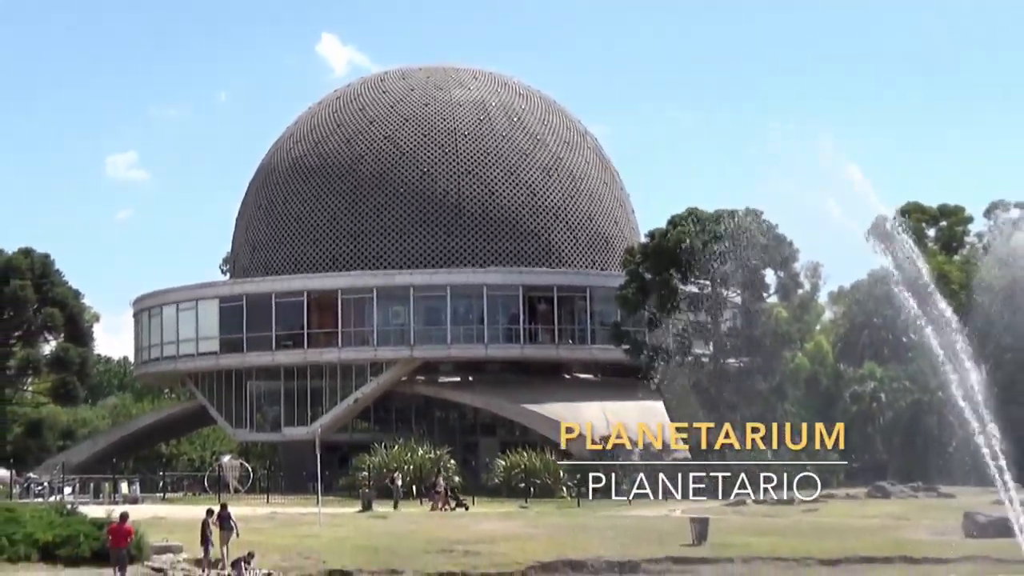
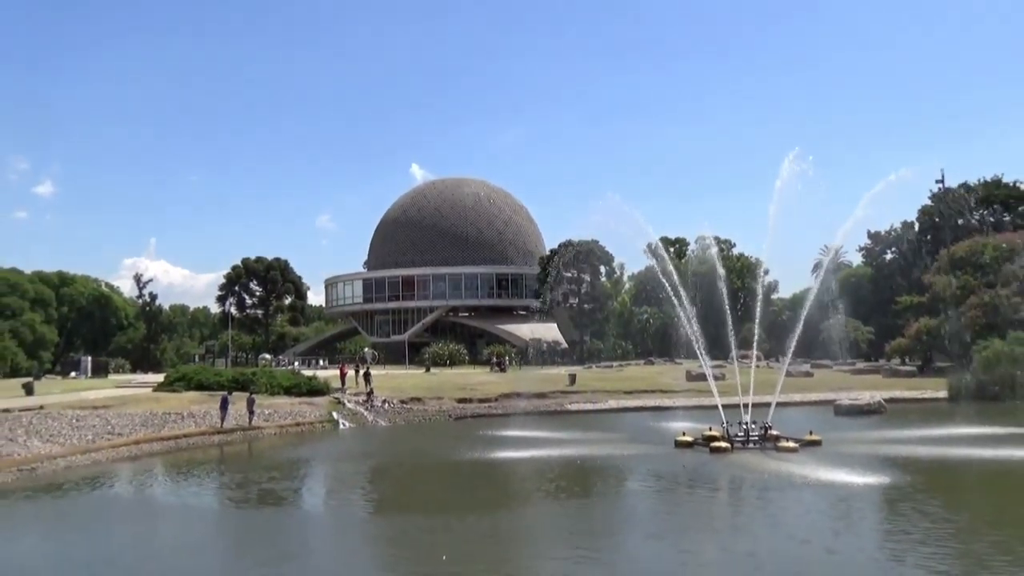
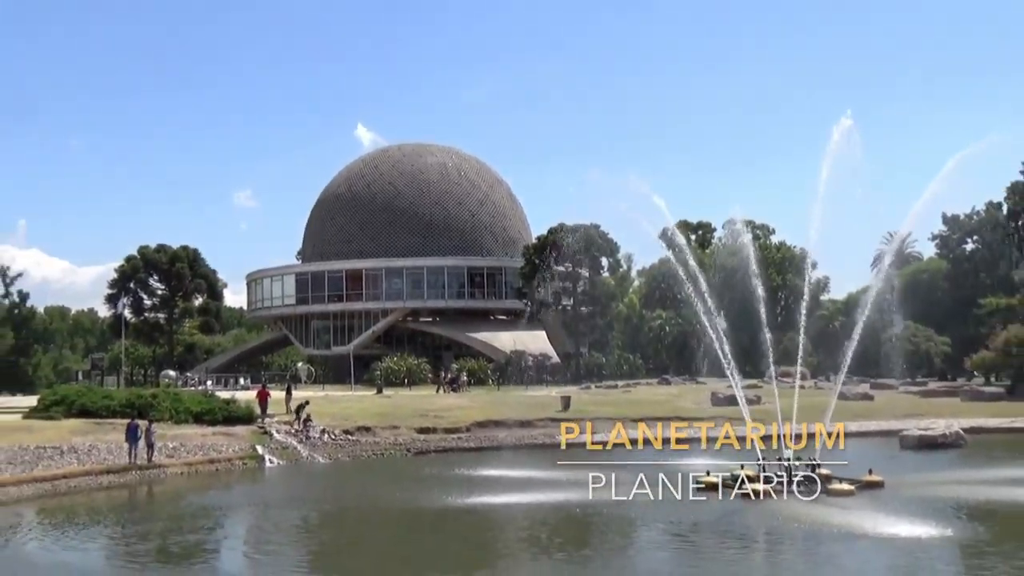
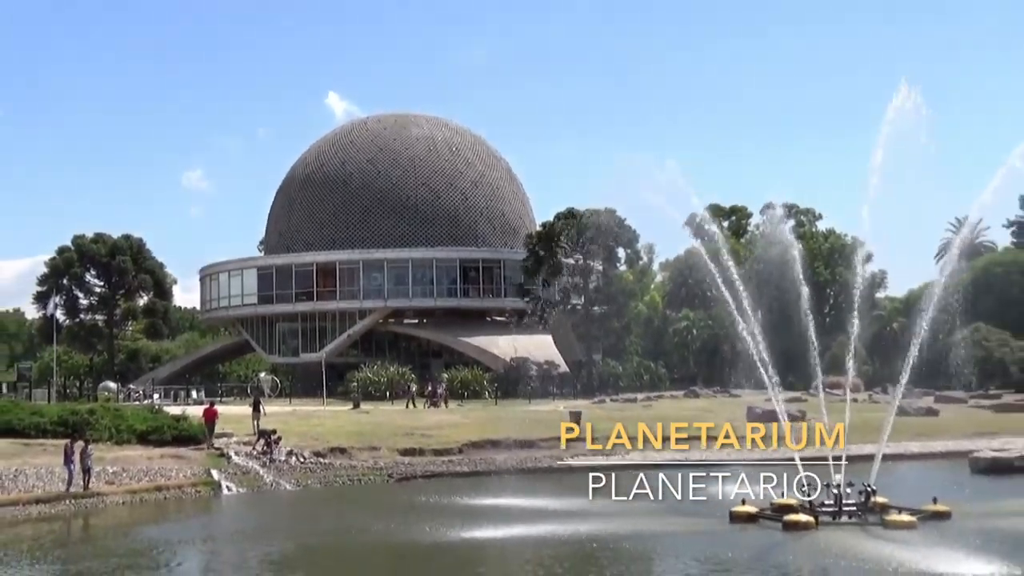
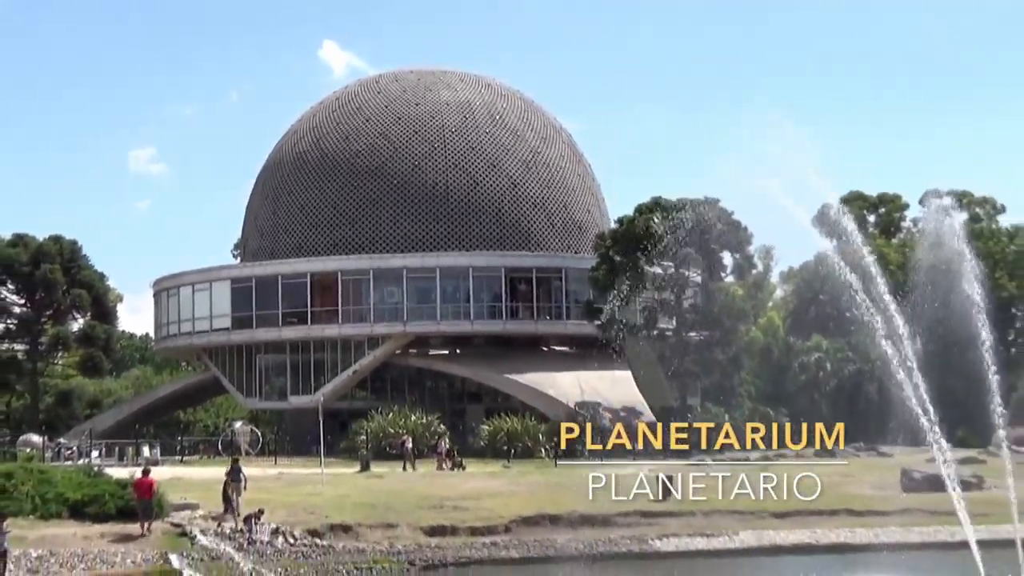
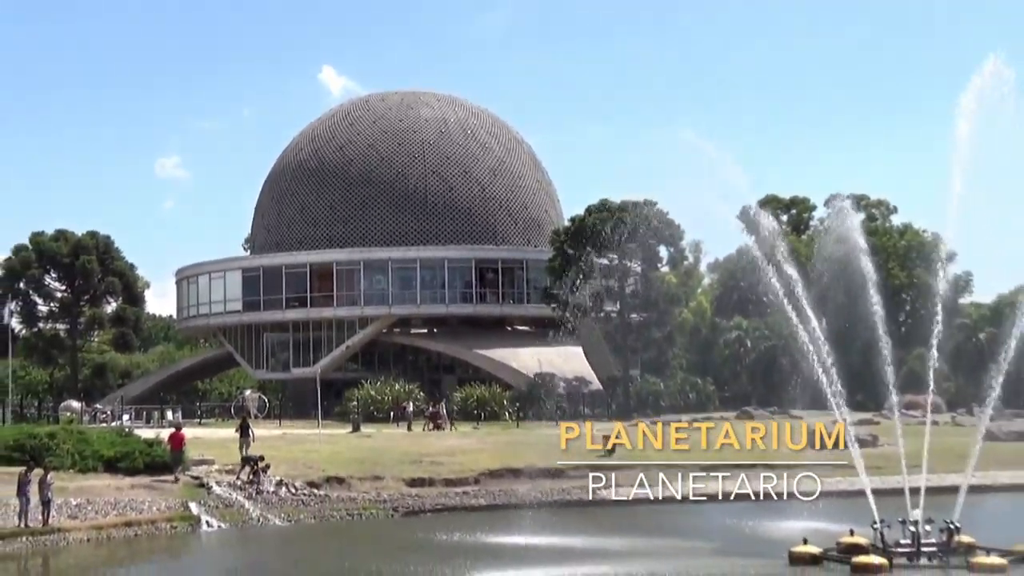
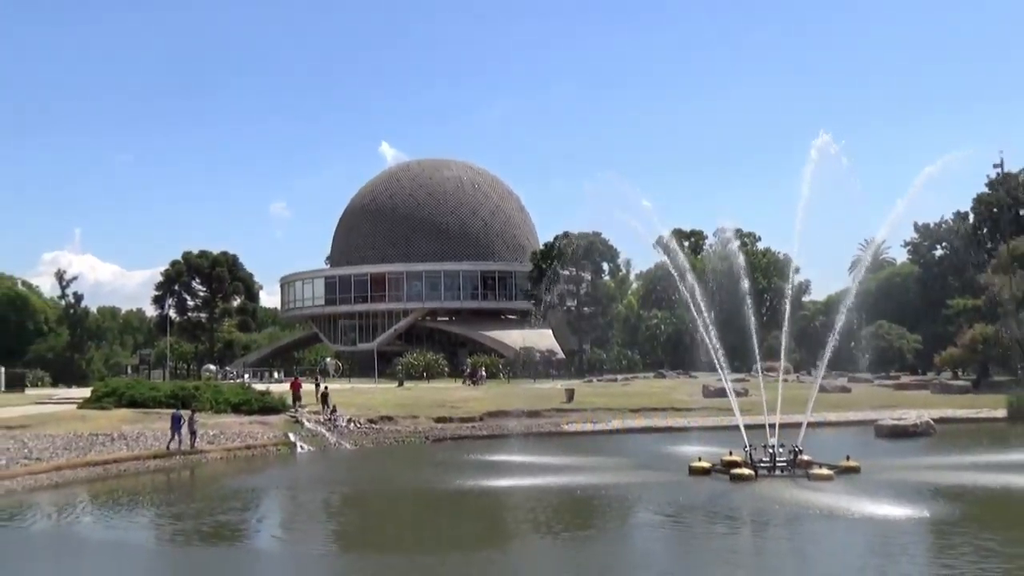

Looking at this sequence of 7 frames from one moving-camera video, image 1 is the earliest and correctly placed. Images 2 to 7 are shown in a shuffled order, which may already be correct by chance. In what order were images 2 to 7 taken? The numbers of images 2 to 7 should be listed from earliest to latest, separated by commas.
5, 6, 4, 3, 7, 2
